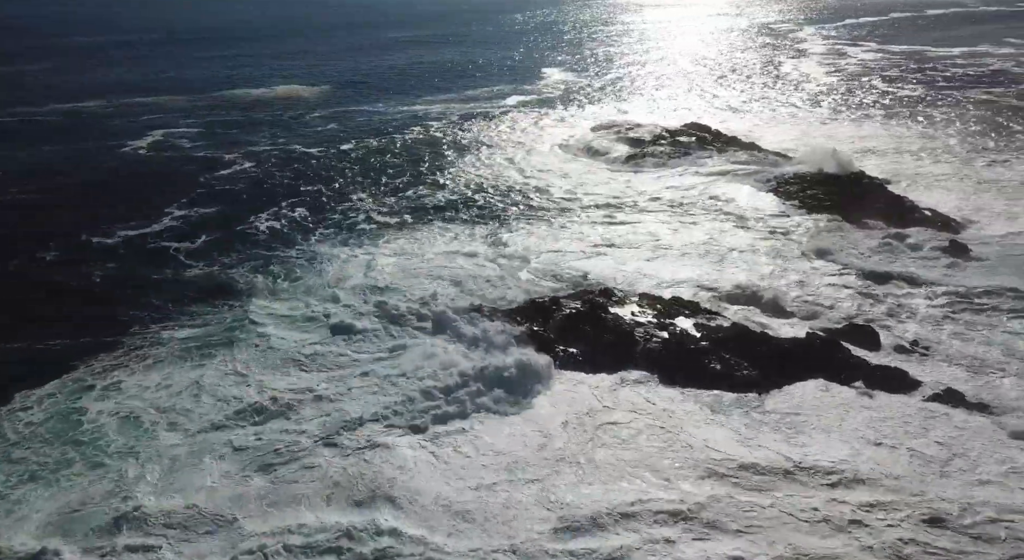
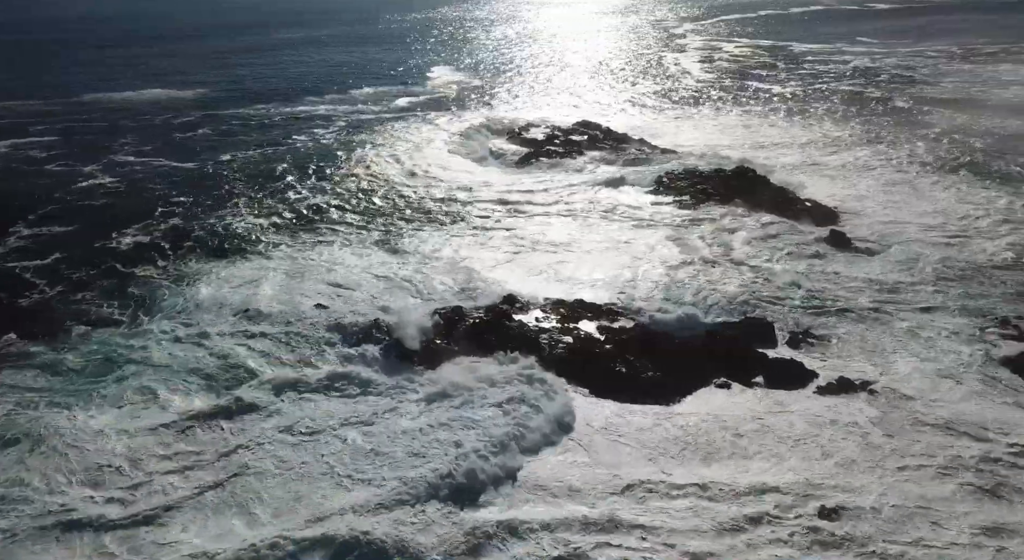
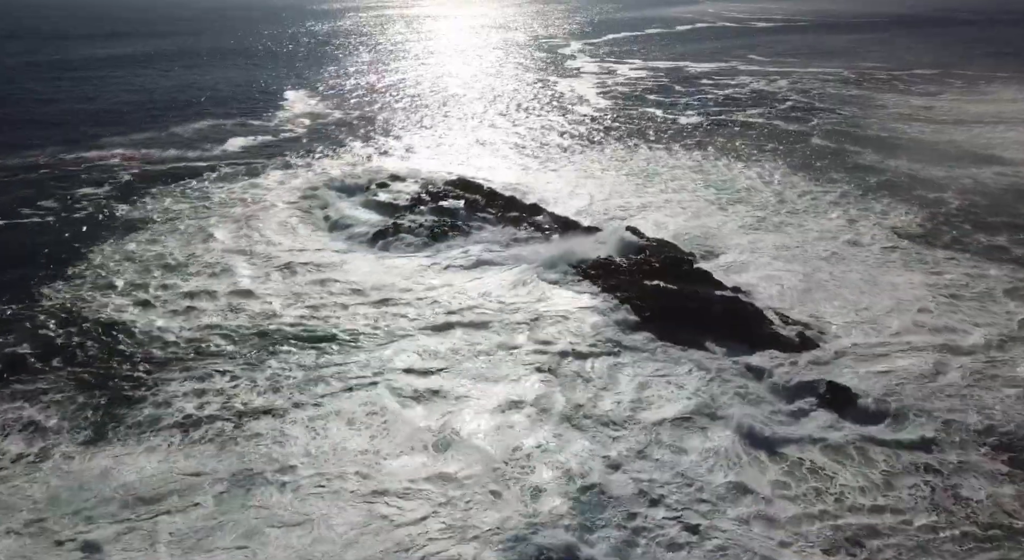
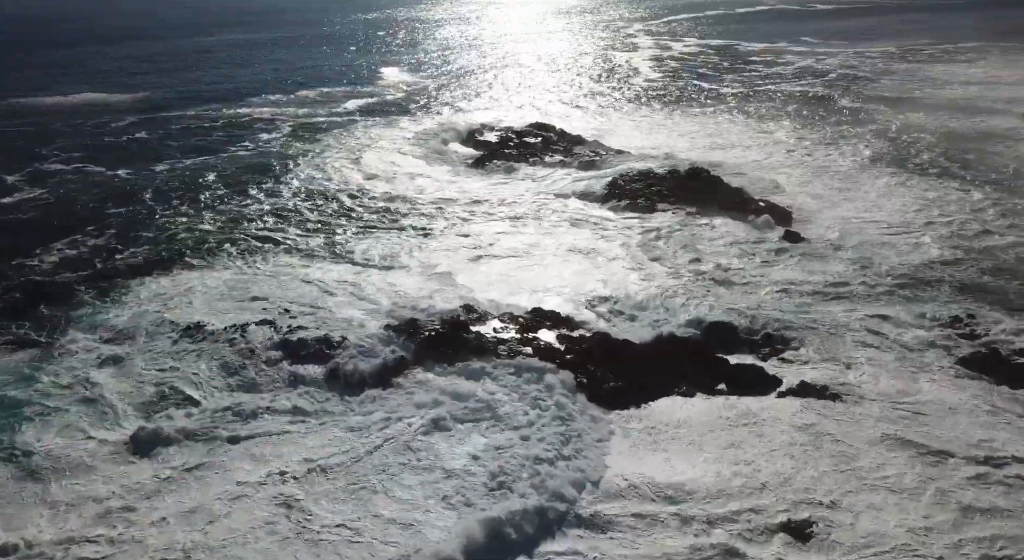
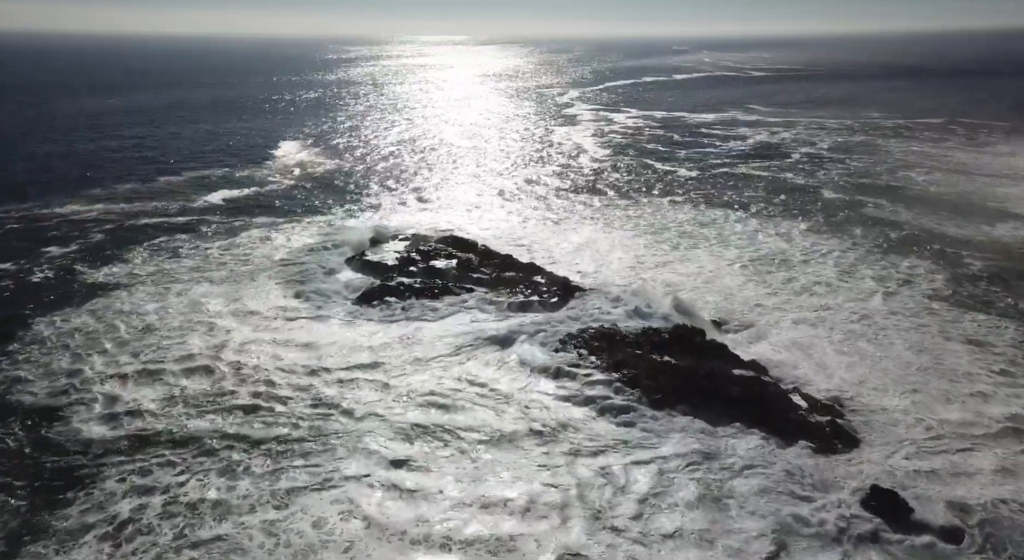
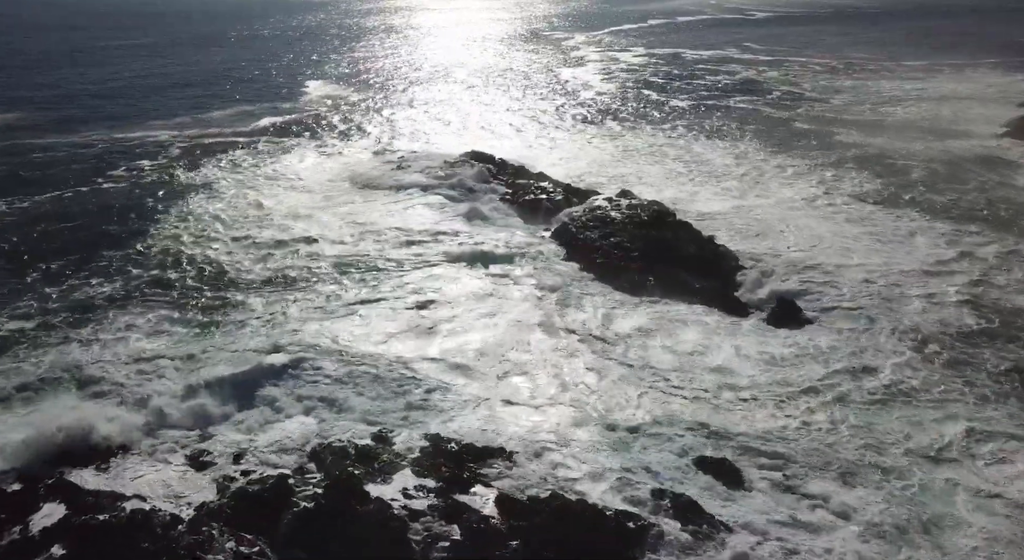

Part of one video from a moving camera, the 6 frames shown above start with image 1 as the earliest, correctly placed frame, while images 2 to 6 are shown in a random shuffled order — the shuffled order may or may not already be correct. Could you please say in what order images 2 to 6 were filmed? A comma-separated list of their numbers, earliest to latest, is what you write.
2, 4, 6, 3, 5
